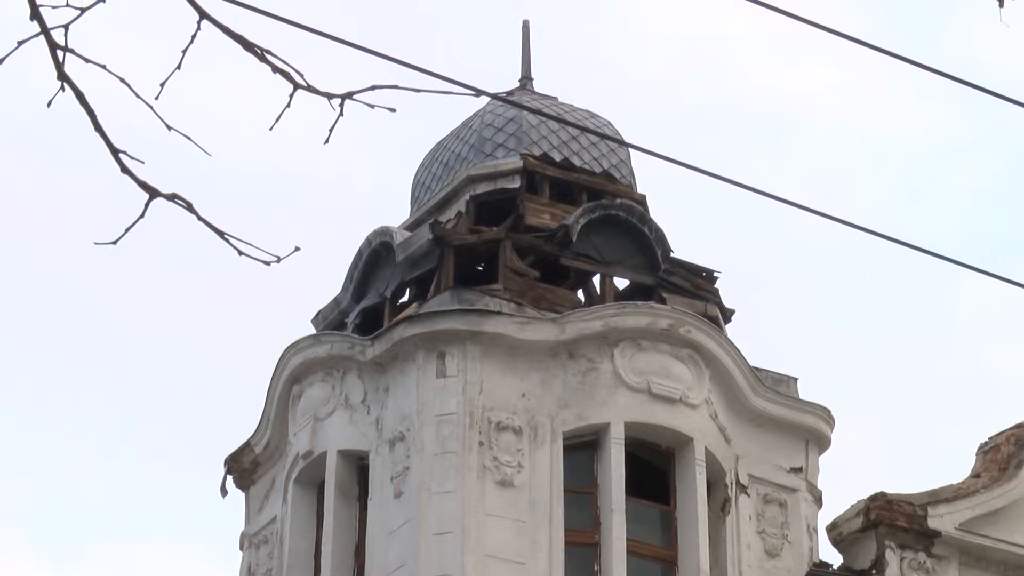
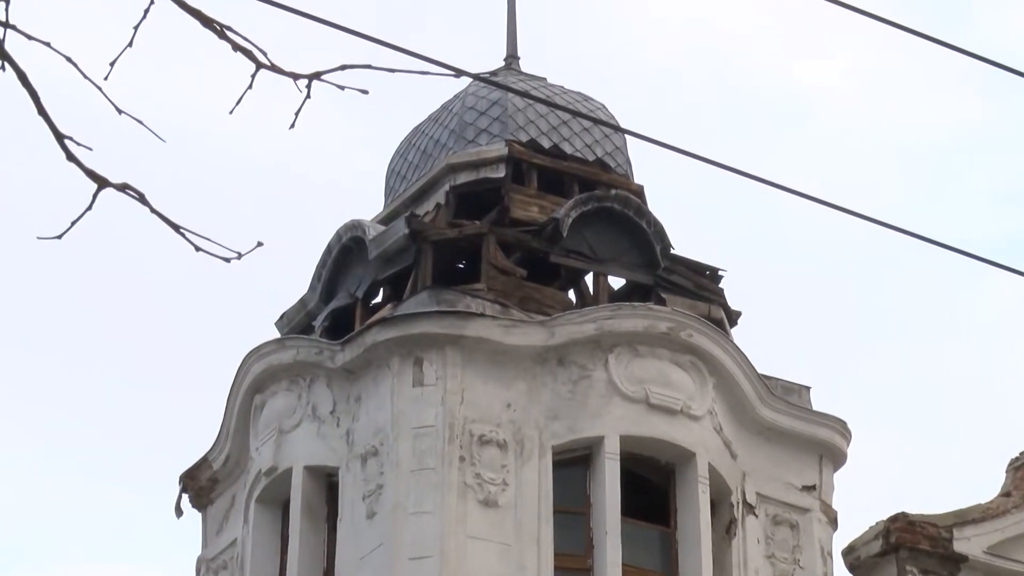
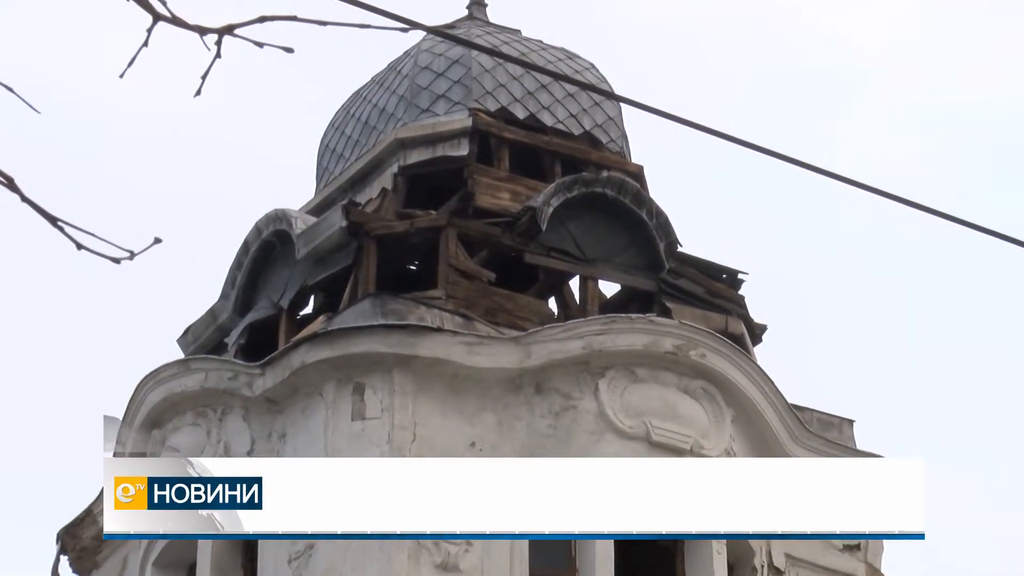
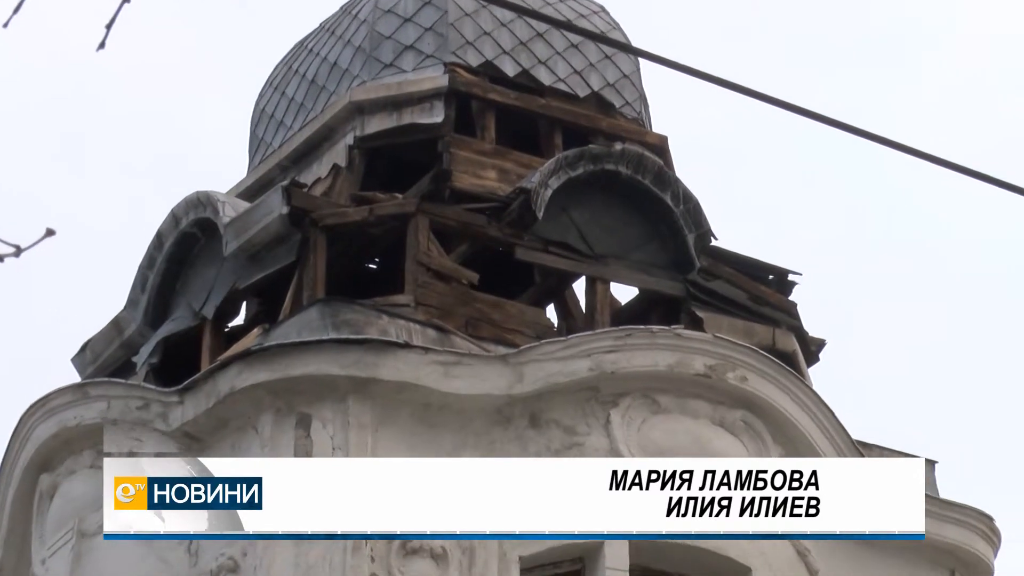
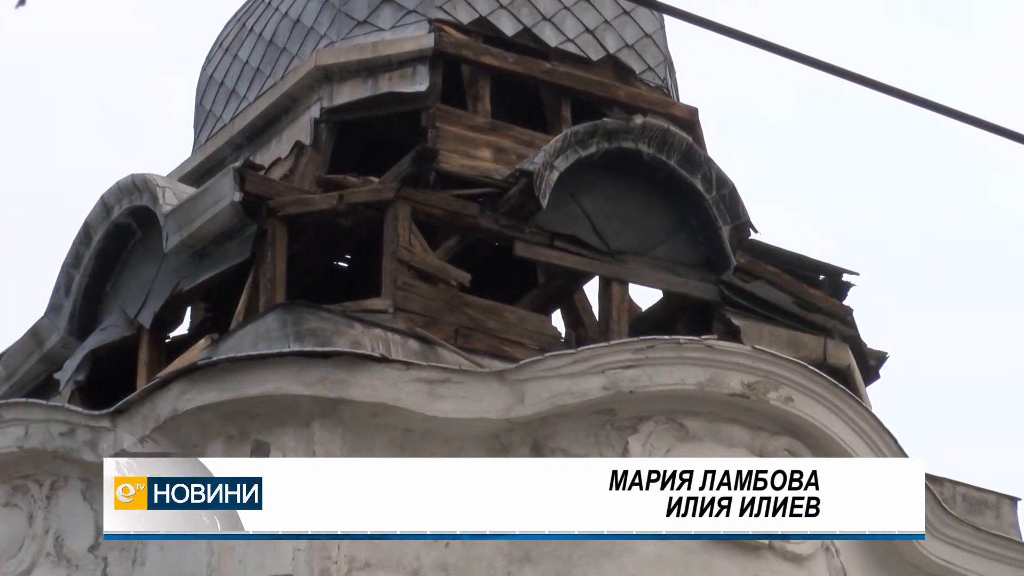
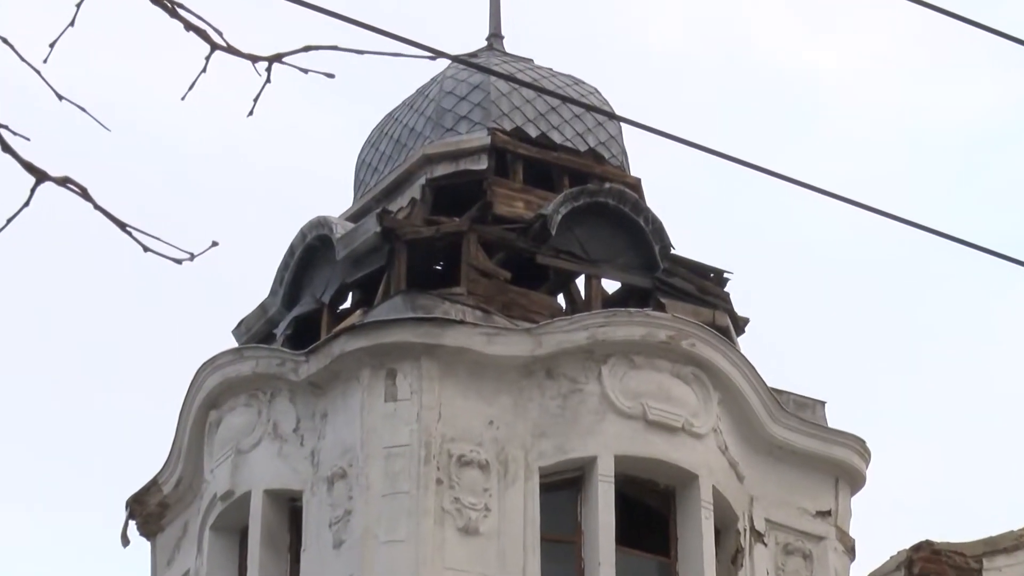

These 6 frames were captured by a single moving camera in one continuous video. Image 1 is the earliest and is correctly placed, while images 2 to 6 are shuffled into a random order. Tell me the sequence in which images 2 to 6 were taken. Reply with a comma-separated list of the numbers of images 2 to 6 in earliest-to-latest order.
2, 6, 3, 4, 5
